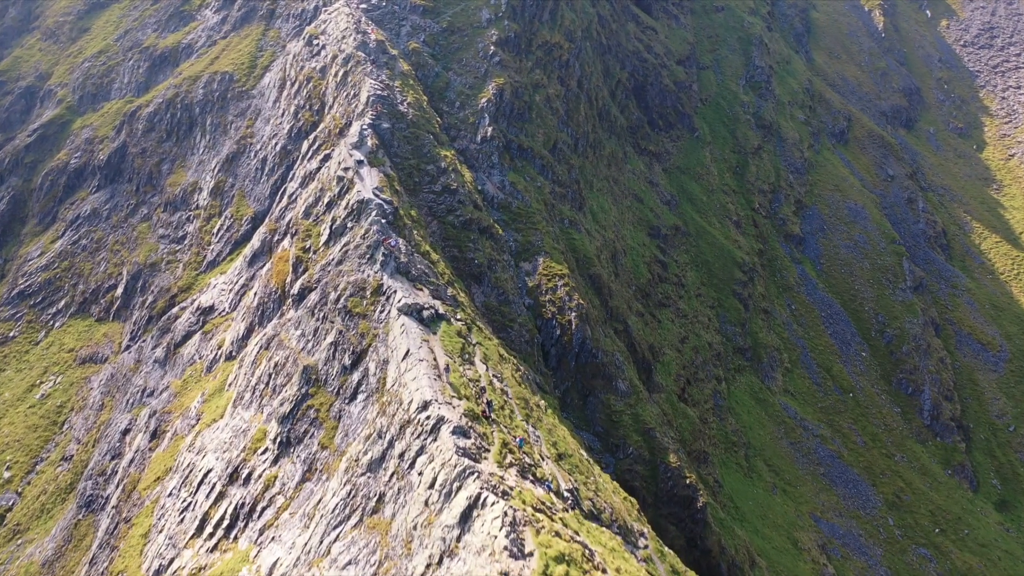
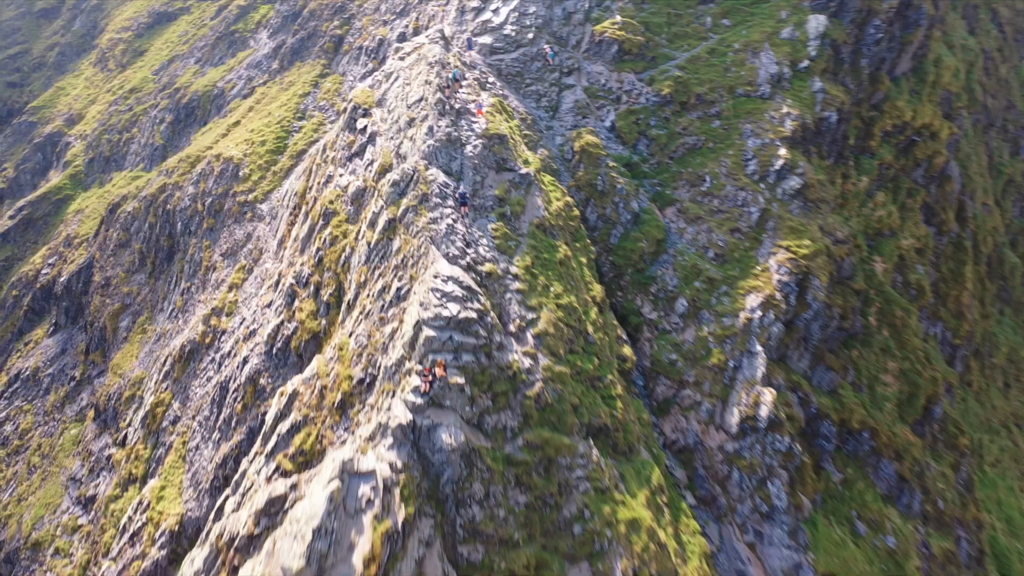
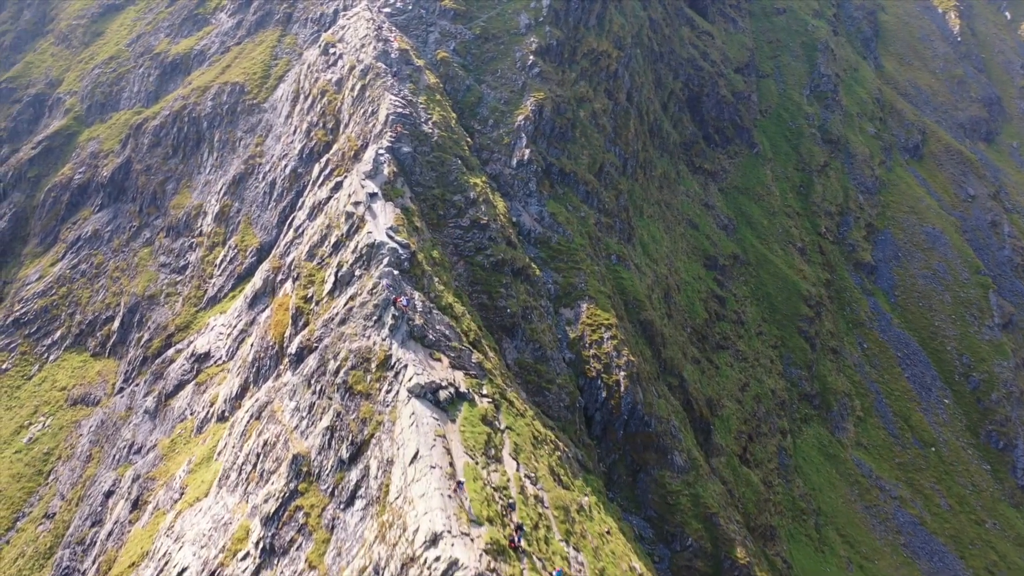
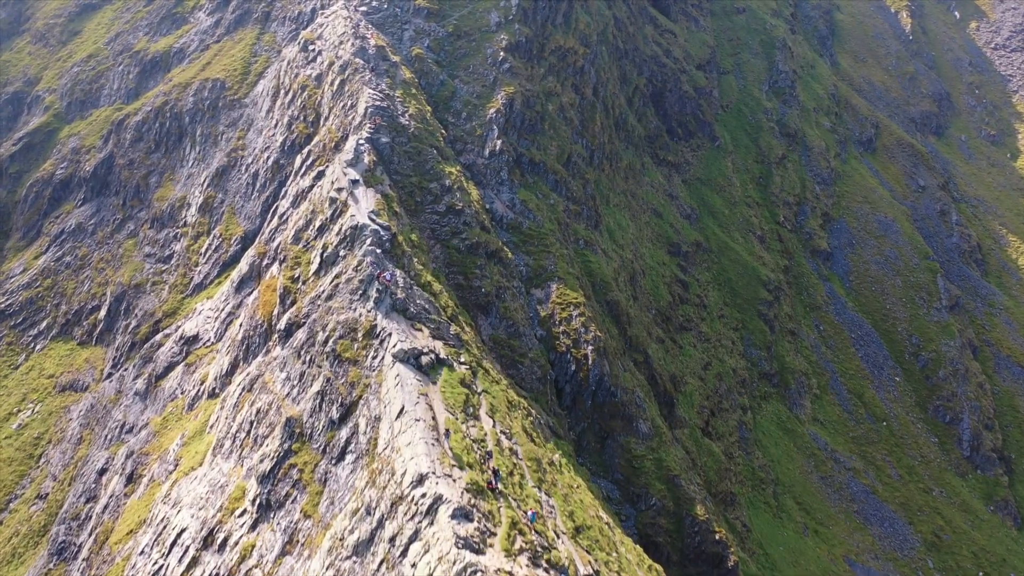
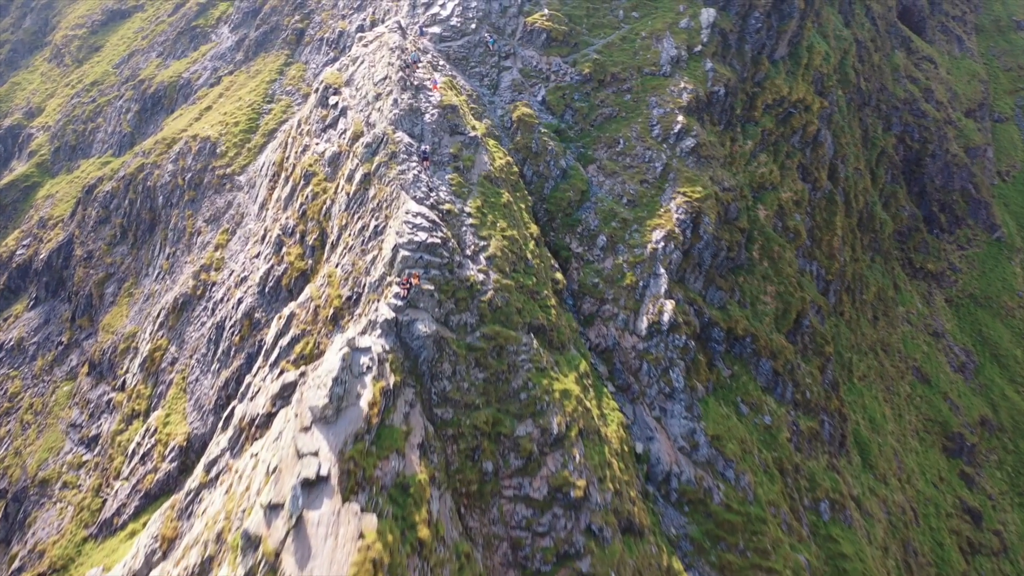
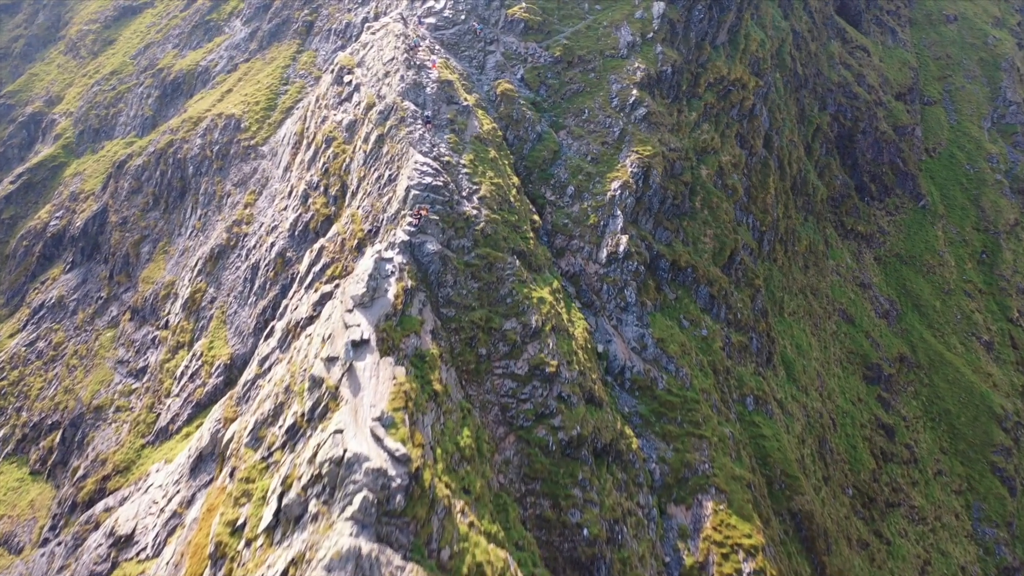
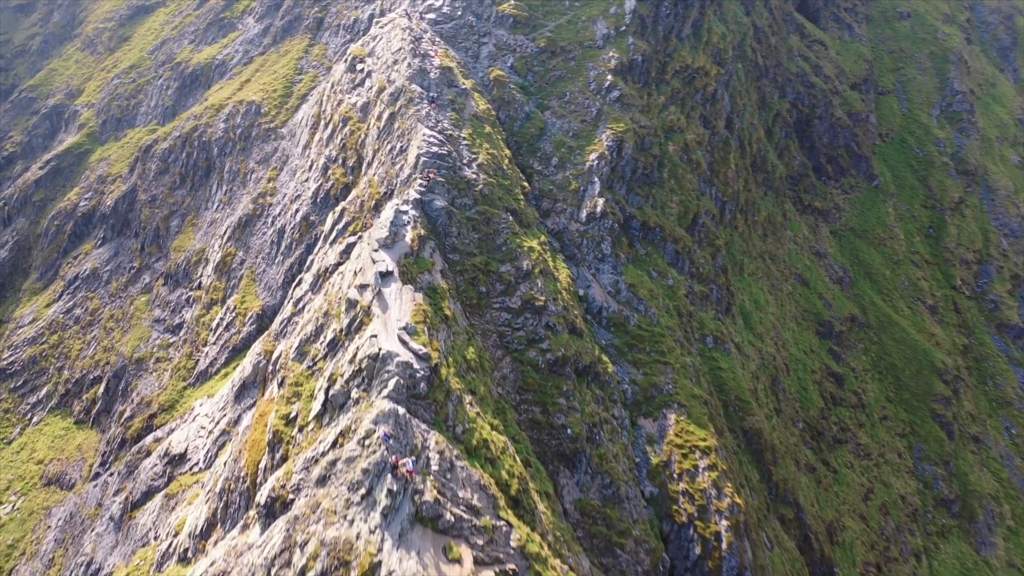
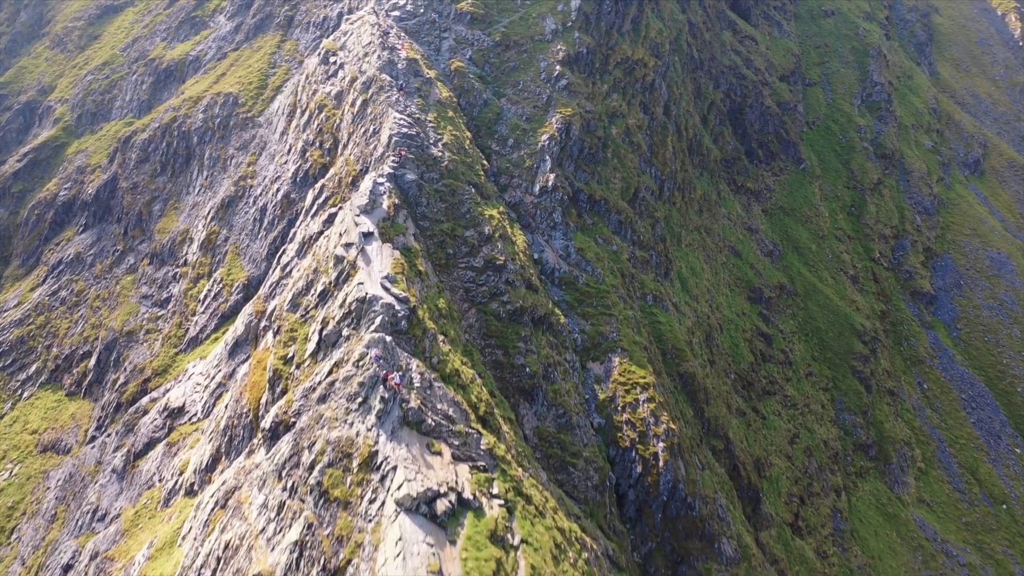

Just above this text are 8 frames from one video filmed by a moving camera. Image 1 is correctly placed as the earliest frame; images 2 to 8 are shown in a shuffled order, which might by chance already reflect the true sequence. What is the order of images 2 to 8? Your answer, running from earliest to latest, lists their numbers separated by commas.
4, 3, 8, 7, 6, 5, 2
